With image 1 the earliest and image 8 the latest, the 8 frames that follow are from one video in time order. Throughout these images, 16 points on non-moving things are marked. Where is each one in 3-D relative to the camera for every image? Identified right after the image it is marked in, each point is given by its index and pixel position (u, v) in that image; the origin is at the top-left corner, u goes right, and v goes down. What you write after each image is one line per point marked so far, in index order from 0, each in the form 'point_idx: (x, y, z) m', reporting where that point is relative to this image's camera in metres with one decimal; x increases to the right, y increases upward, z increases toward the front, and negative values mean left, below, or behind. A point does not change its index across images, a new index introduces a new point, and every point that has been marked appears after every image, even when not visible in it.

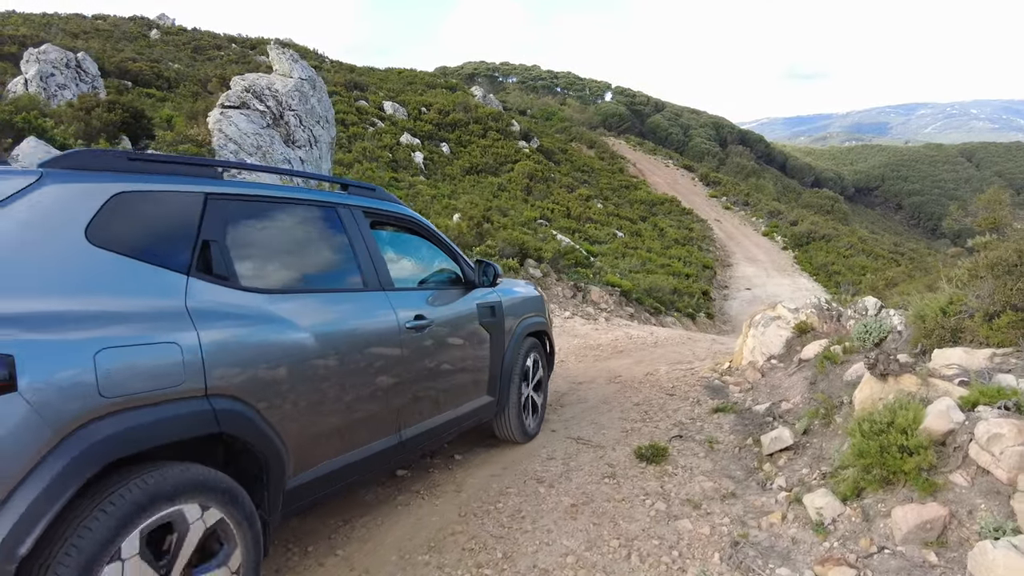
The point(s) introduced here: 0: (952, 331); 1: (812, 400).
0: (+3.1, -0.3, +4.1) m
1: (+2.4, -0.9, +4.7) m
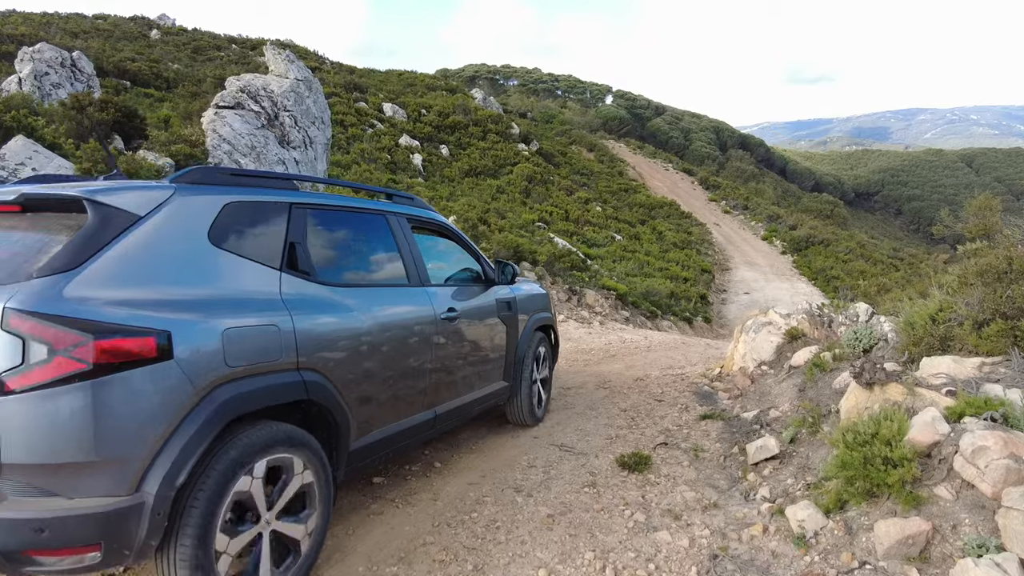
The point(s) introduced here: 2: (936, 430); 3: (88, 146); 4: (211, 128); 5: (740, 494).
0: (+2.9, -0.4, +4.0) m
1: (+2.3, -1.0, +4.6) m
2: (+2.2, -0.7, +3.0) m
3: (-7.2, +2.4, +9.8) m
4: (-7.3, +3.9, +14.0) m
5: (+1.5, -1.3, +3.7) m
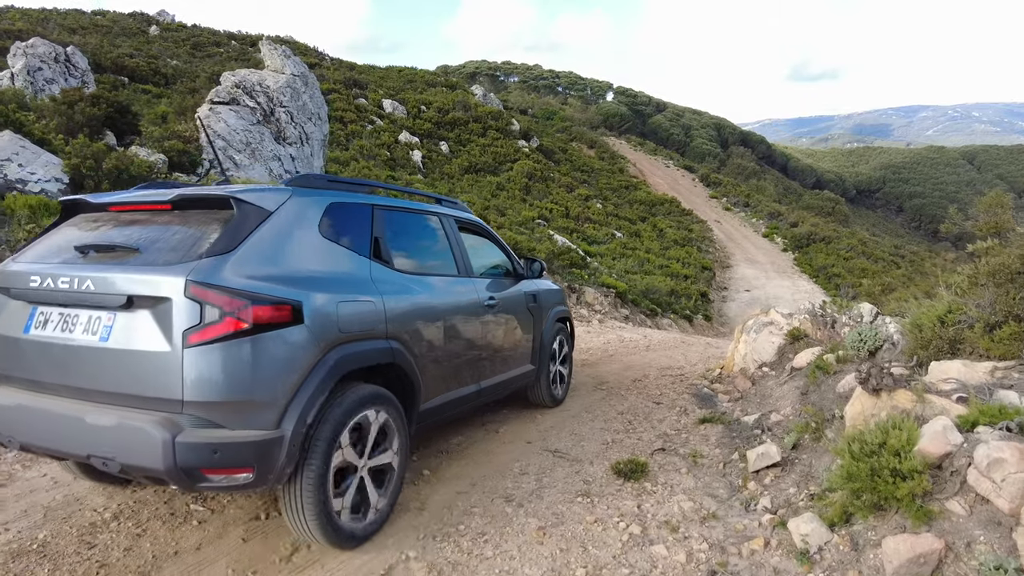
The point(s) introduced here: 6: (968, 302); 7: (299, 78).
0: (+2.9, -0.4, +3.8) m
1: (+2.2, -1.0, +4.4) m
2: (+2.1, -0.7, +2.8) m
3: (-7.3, +2.5, +9.7) m
4: (-7.3, +3.9, +13.8) m
5: (+1.4, -1.3, +3.5) m
6: (+3.1, -0.1, +4.0) m
7: (-6.4, +6.2, +17.3) m
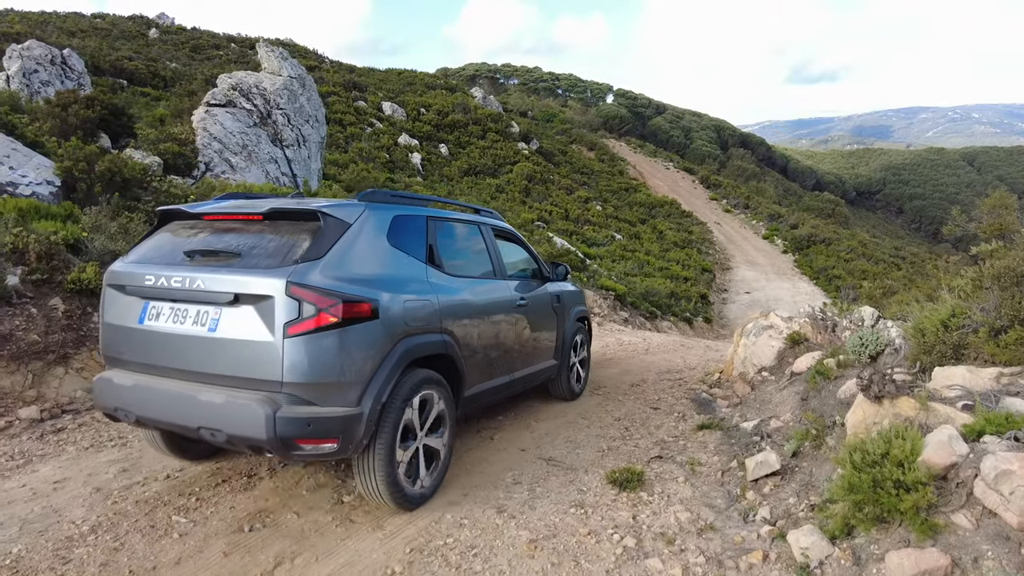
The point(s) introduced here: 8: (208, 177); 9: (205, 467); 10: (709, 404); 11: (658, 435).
0: (+2.8, -0.4, +3.7) m
1: (+2.2, -1.0, +4.3) m
2: (+2.0, -0.8, +2.7) m
3: (-7.3, +2.4, +9.6) m
4: (-7.4, +3.8, +13.8) m
5: (+1.3, -1.3, +3.4) m
6: (+3.1, -0.1, +3.9) m
7: (-6.4, +6.2, +17.2) m
8: (-6.7, +2.4, +12.8) m
9: (-2.2, -1.3, +4.1) m
10: (+1.9, -1.1, +5.6) m
11: (+1.2, -1.2, +4.9) m
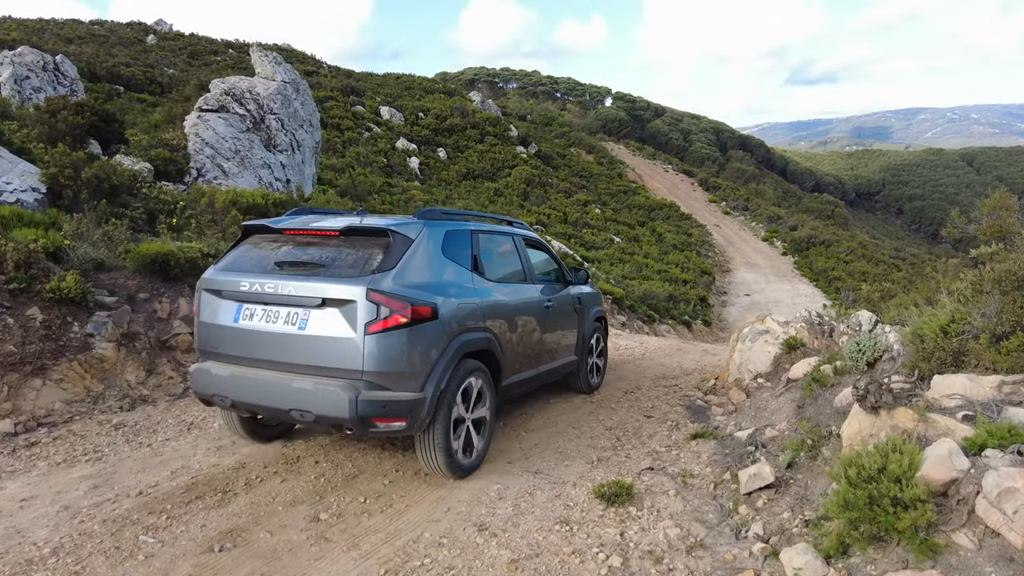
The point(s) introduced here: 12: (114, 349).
0: (+2.7, -0.4, +3.6) m
1: (+2.1, -1.0, +4.2) m
2: (+1.9, -0.8, +2.6) m
3: (-7.4, +2.3, +9.5) m
4: (-7.5, +3.7, +13.7) m
5: (+1.2, -1.4, +3.3) m
6: (+3.0, -0.1, +3.8) m
7: (-6.6, +6.0, +17.1) m
8: (-6.8, +2.3, +12.7) m
9: (-2.3, -1.3, +4.0) m
10: (+1.8, -1.2, +5.4) m
11: (+1.1, -1.3, +4.7) m
12: (-4.2, -0.6, +6.1) m
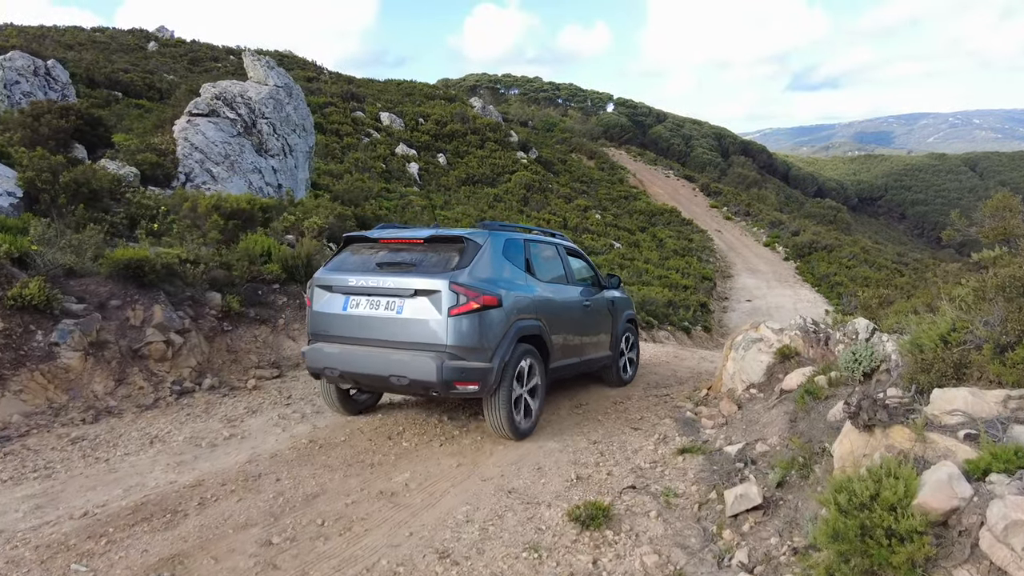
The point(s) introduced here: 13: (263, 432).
0: (+2.5, -0.4, +3.3) m
1: (+1.9, -1.1, +3.9) m
2: (+1.8, -0.8, +2.3) m
3: (-7.6, +2.2, +9.3) m
4: (-7.7, +3.5, +13.5) m
5: (+1.1, -1.4, +3.0) m
6: (+2.8, -0.2, +3.5) m
7: (-6.7, +5.8, +16.9) m
8: (-7.0, +2.1, +12.5) m
9: (-2.5, -1.4, +3.8) m
10: (+1.6, -1.2, +5.2) m
11: (+0.9, -1.3, +4.5) m
12: (-4.4, -0.7, +5.9) m
13: (-2.3, -1.3, +5.3) m
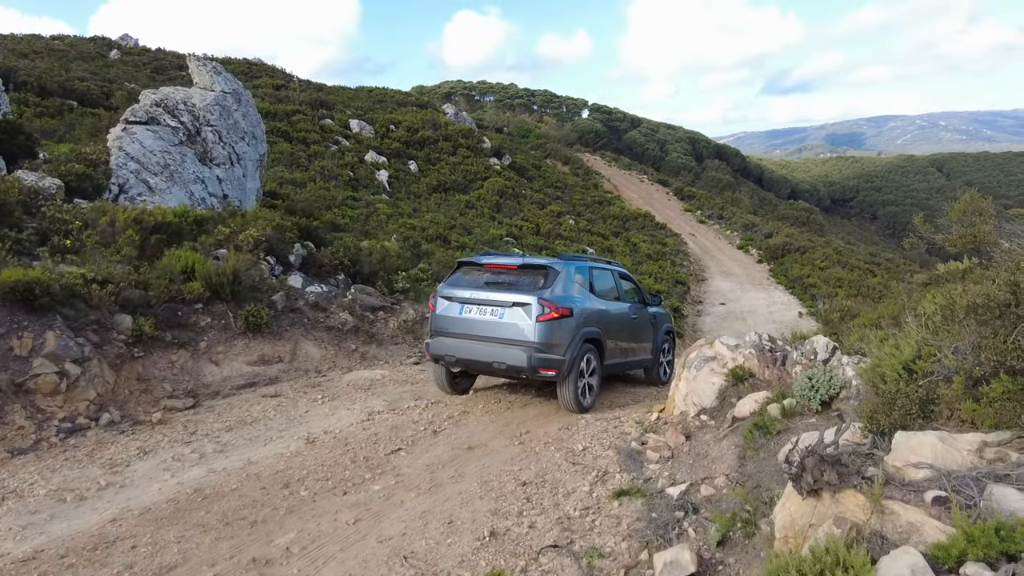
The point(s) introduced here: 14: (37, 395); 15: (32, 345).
0: (+2.0, -0.5, +2.8) m
1: (+1.3, -1.2, +3.4) m
2: (+1.2, -0.9, +1.7) m
3: (-8.4, +1.8, +8.4) m
4: (-8.6, +3.1, +12.7) m
5: (+0.5, -1.5, +2.4) m
6: (+2.2, -0.3, +3.0) m
7: (-7.8, +5.4, +16.2) m
8: (-7.9, +1.8, +11.6) m
9: (-3.0, -1.6, +3.0) m
10: (+1.0, -1.3, +4.6) m
11: (+0.3, -1.5, +3.9) m
12: (-5.0, -1.0, +5.1) m
13: (-2.9, -1.5, +4.6) m
14: (-4.7, -1.1, +5.8) m
15: (-5.0, -0.6, +6.0) m
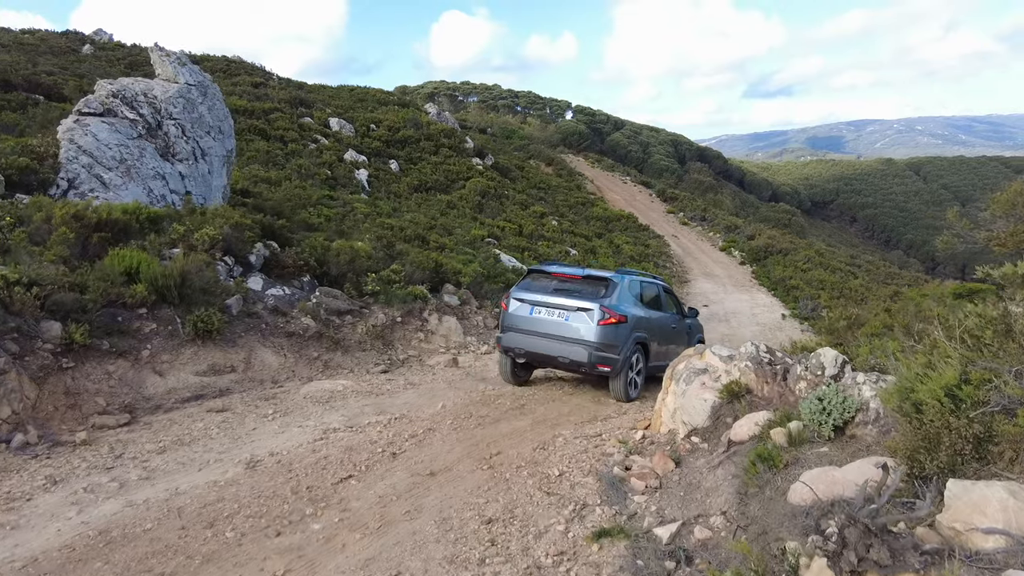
0: (+1.8, -0.6, +2.2) m
1: (+1.1, -1.2, +2.8) m
2: (+1.1, -0.9, +1.2) m
3: (-8.8, +1.8, +7.6) m
4: (-9.1, +3.1, +11.8) m
5: (+0.3, -1.6, +1.9) m
6: (+2.0, -0.3, +2.4) m
7: (-8.4, +5.3, +15.4) m
8: (-8.3, +1.7, +10.8) m
9: (-3.2, -1.6, +2.4) m
10: (+0.7, -1.4, +4.0) m
11: (+0.1, -1.5, +3.3) m
12: (-5.3, -1.0, +4.4) m
13: (-3.1, -1.5, +3.9) m
14: (-5.0, -1.1, +5.0) m
15: (-5.2, -0.6, +5.2) m
